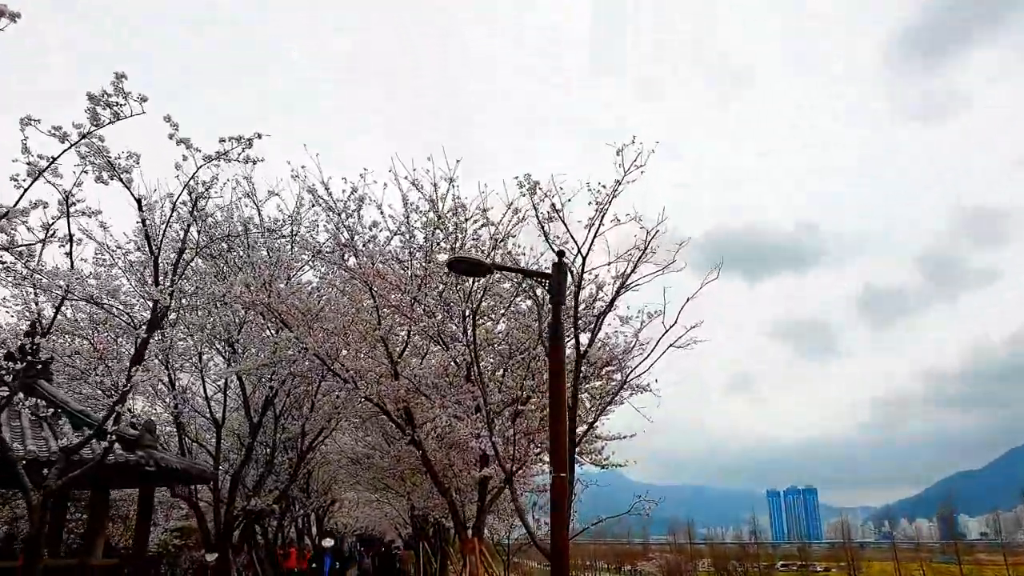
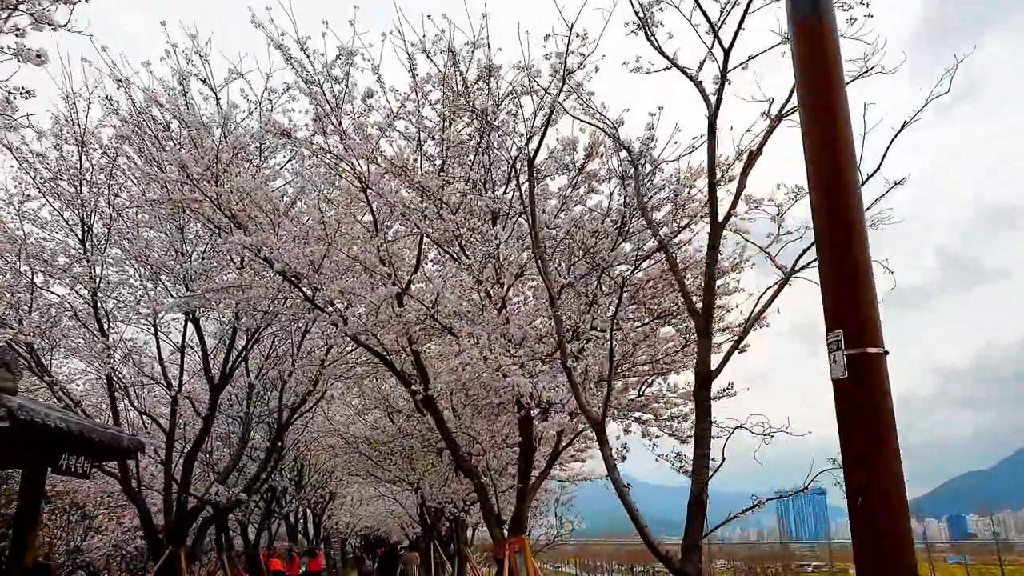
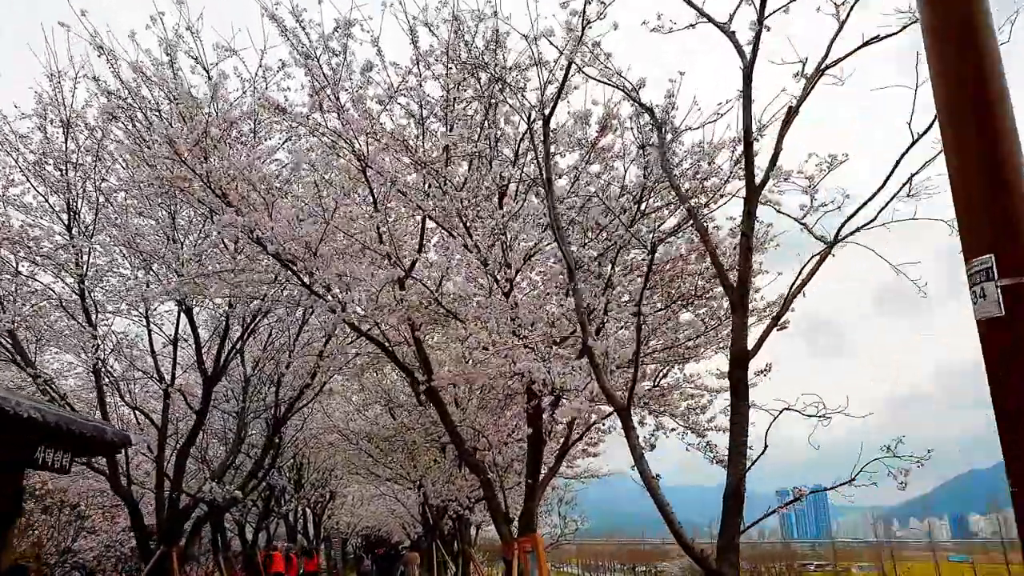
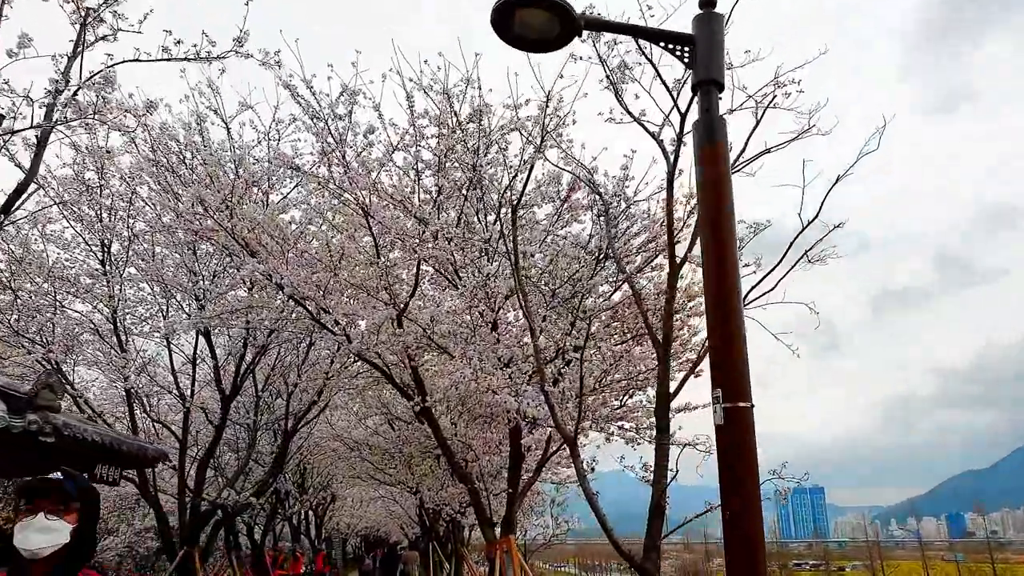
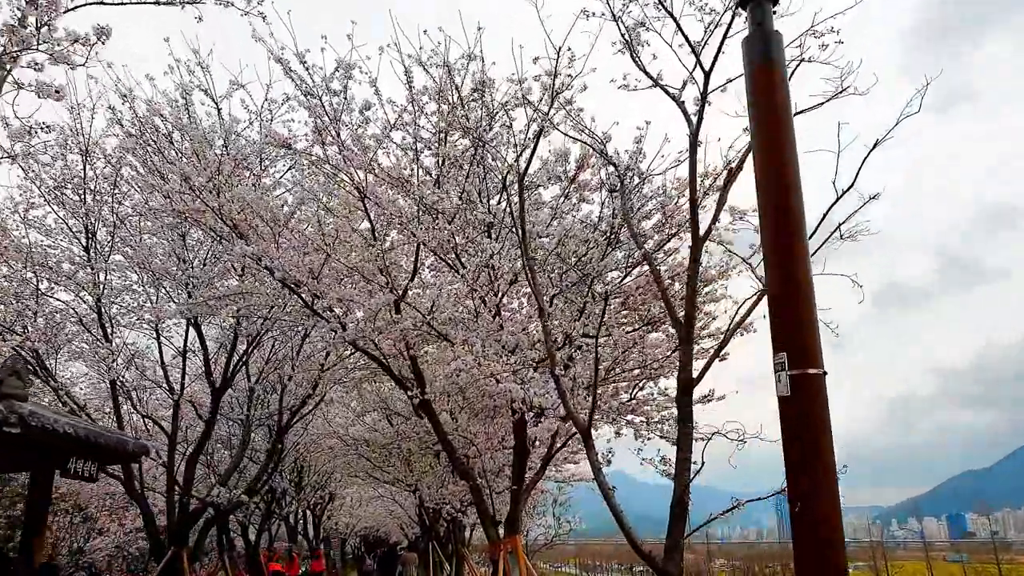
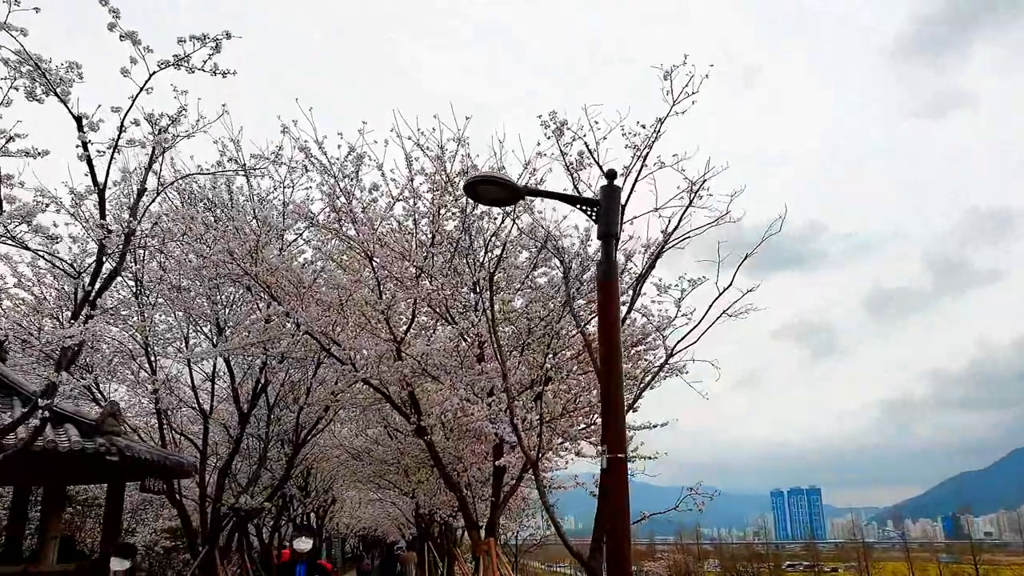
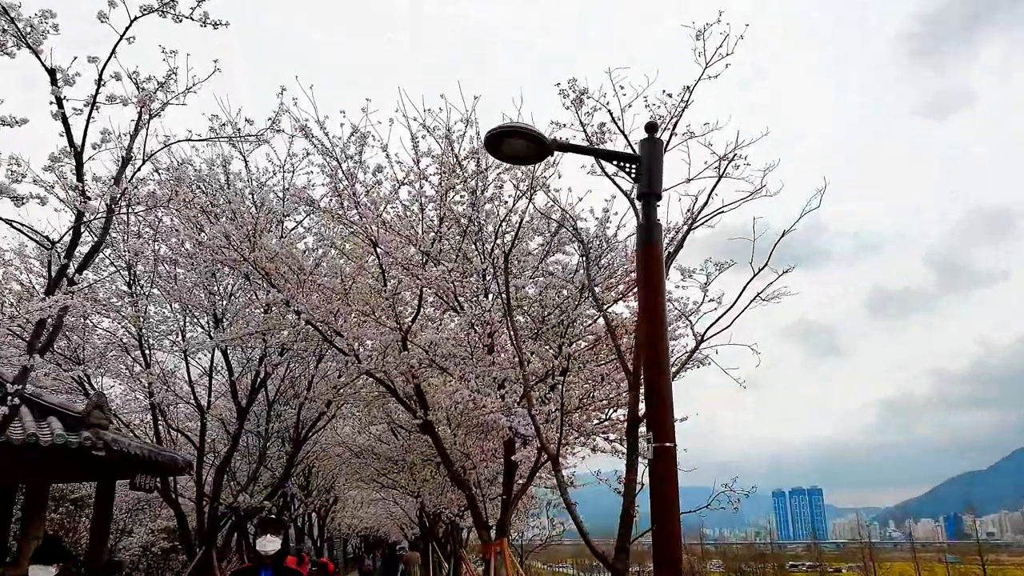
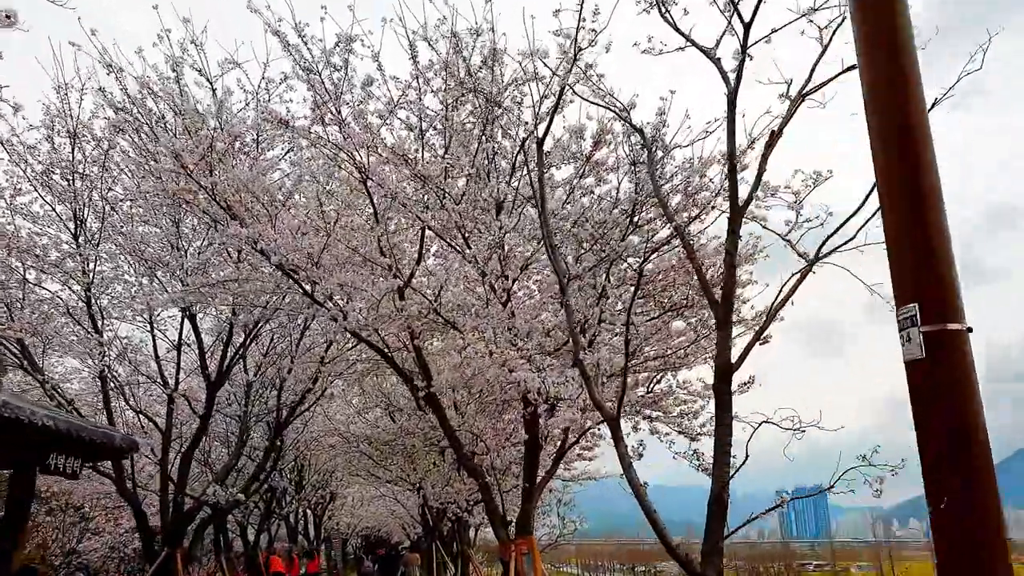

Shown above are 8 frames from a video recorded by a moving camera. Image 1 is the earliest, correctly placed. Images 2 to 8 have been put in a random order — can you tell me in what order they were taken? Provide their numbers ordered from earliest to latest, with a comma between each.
6, 7, 4, 5, 2, 8, 3
